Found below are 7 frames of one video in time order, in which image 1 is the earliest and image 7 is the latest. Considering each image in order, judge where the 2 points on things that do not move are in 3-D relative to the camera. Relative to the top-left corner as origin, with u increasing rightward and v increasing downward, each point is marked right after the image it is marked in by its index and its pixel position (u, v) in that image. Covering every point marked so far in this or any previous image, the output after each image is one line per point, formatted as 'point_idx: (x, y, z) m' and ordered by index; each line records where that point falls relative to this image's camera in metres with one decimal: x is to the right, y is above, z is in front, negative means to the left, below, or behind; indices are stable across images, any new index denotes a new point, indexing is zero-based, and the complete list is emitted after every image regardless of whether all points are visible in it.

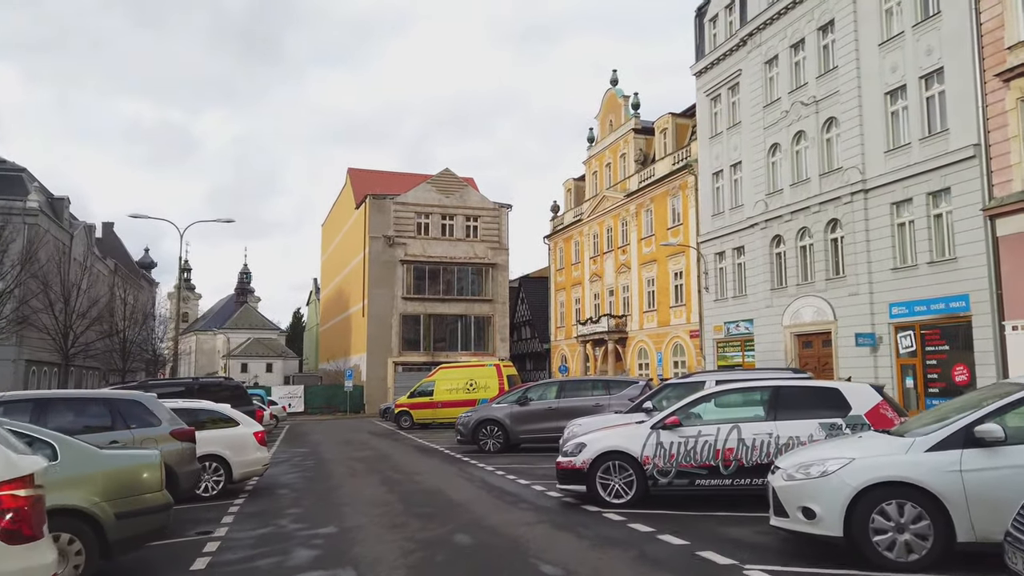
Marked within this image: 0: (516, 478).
0: (+0.1, -3.2, +12.6) m
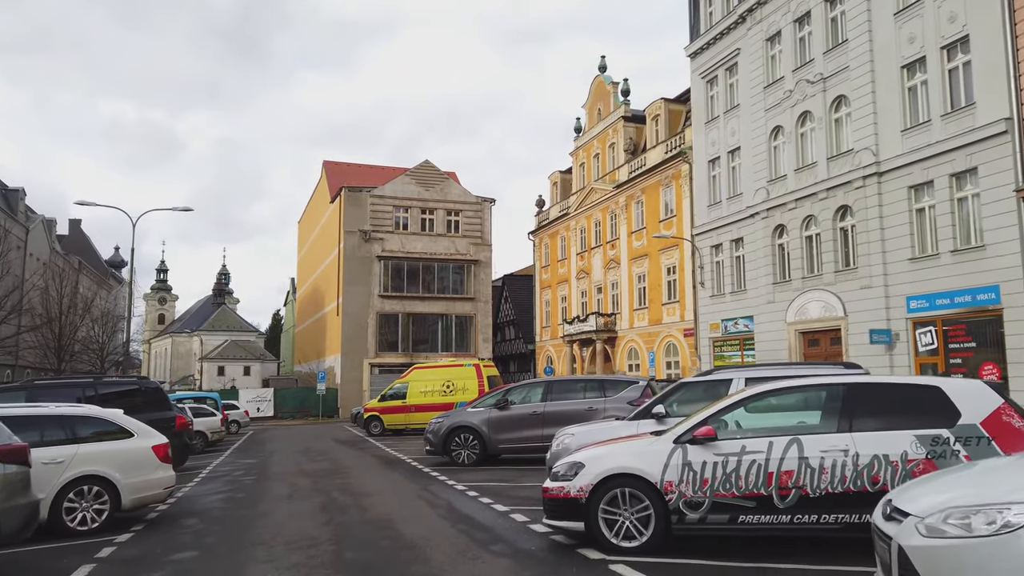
0: (-0.3, -2.9, +10.0) m
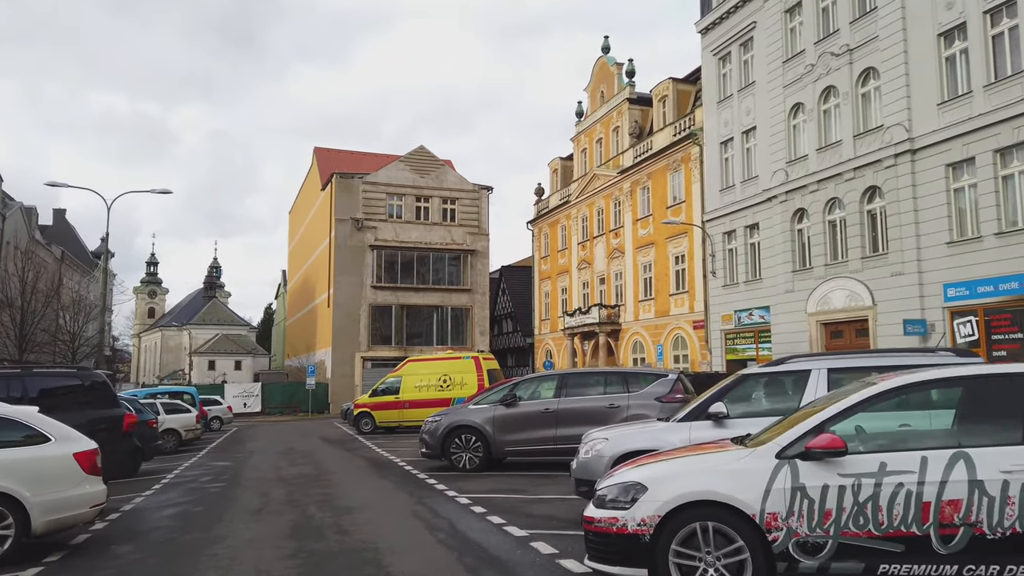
0: (-0.1, -2.5, +8.1) m
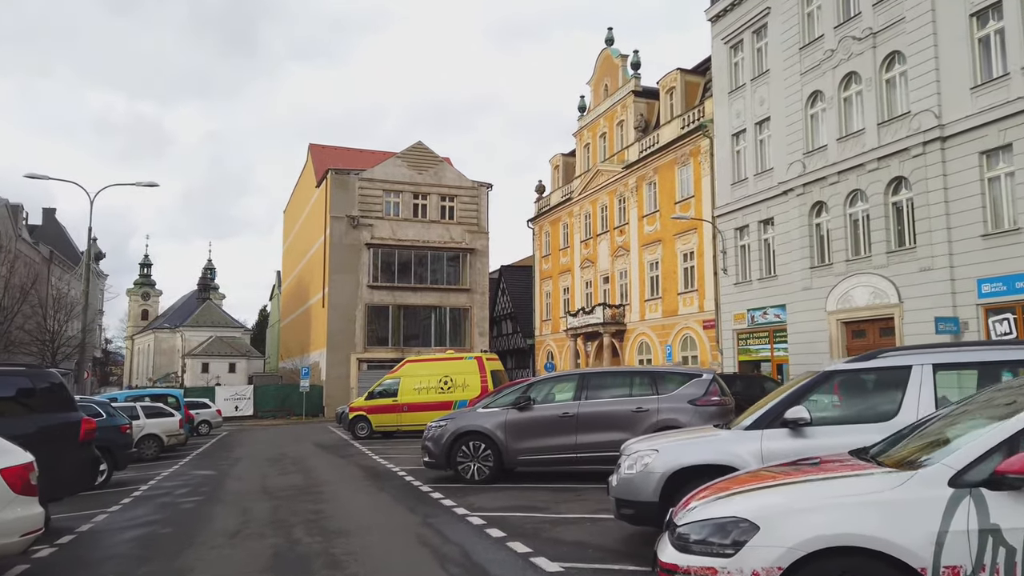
0: (+0.1, -2.4, +6.7) m
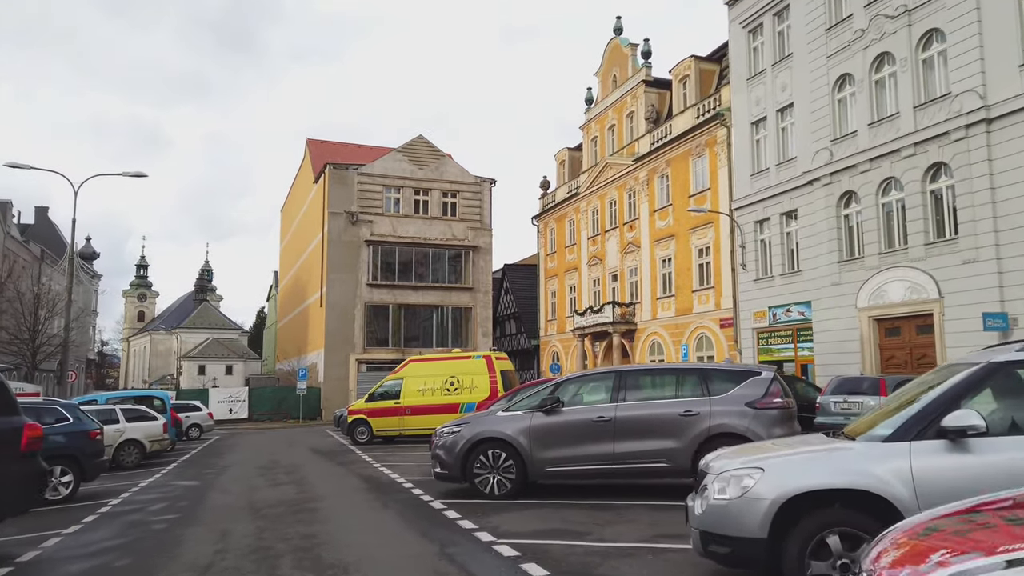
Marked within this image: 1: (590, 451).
0: (+0.5, -2.1, +5.1) m
1: (+1.0, -2.1, +9.6) m
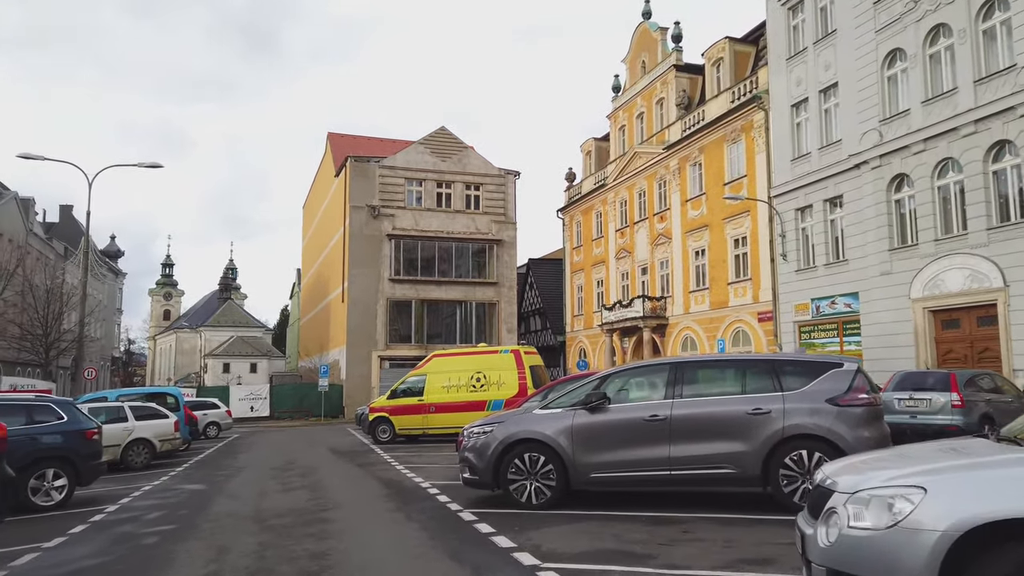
0: (+0.8, -1.9, +3.9) m
1: (+1.4, -1.9, +8.3) m
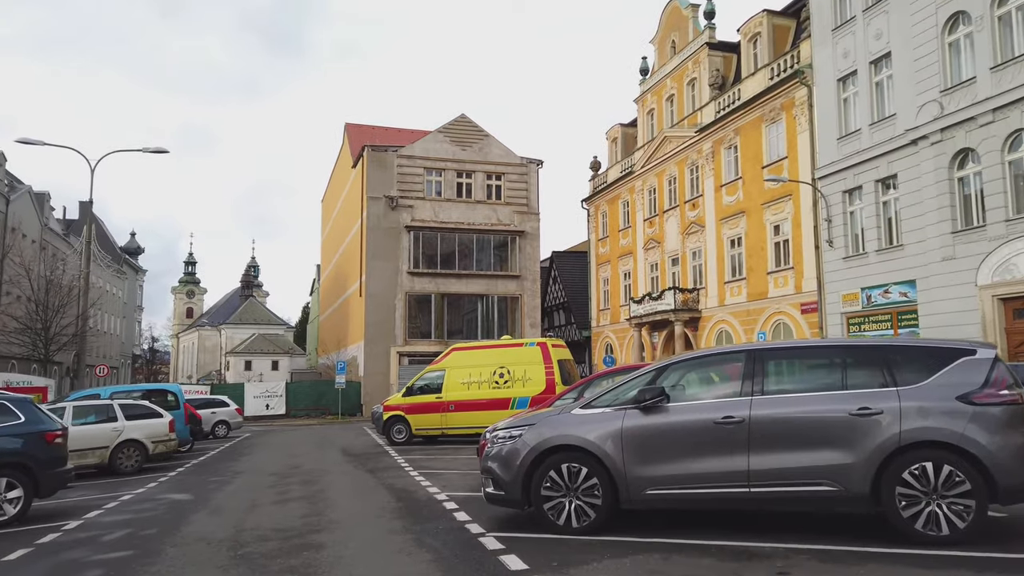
0: (+1.0, -1.6, +2.1) m
1: (+1.8, -1.6, +6.6) m
